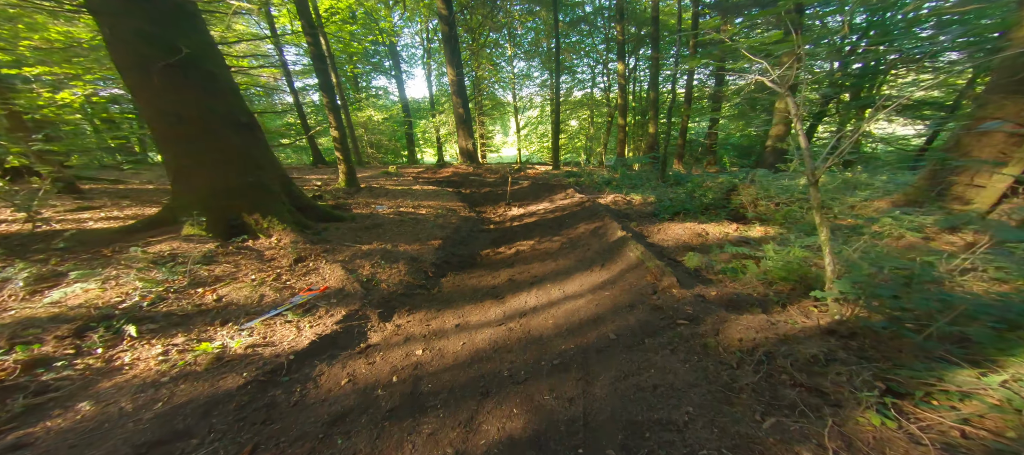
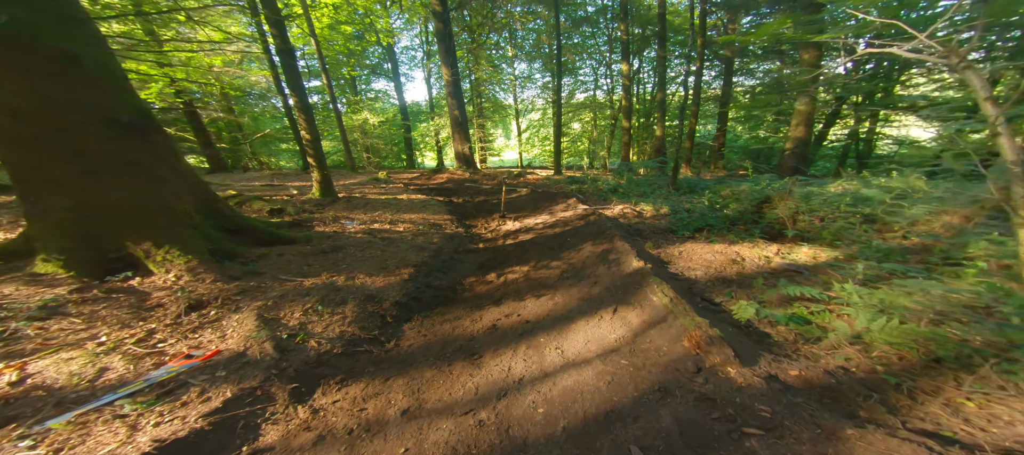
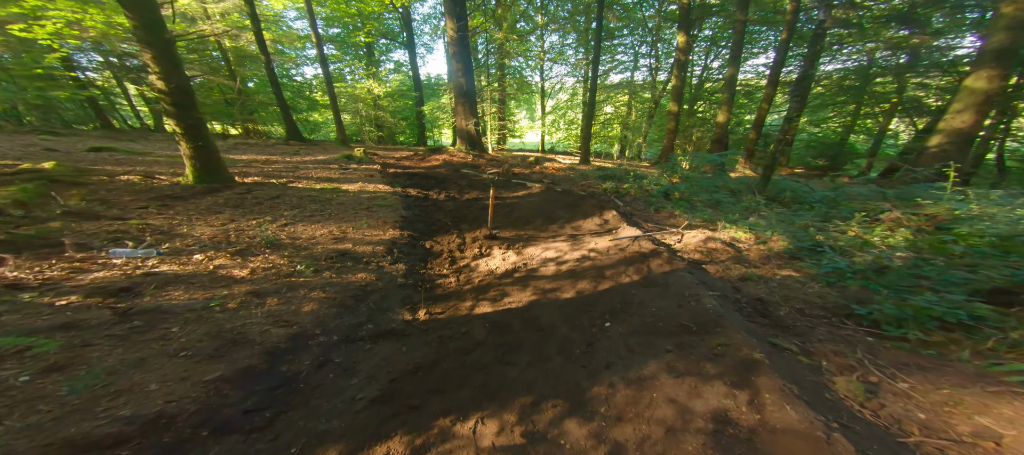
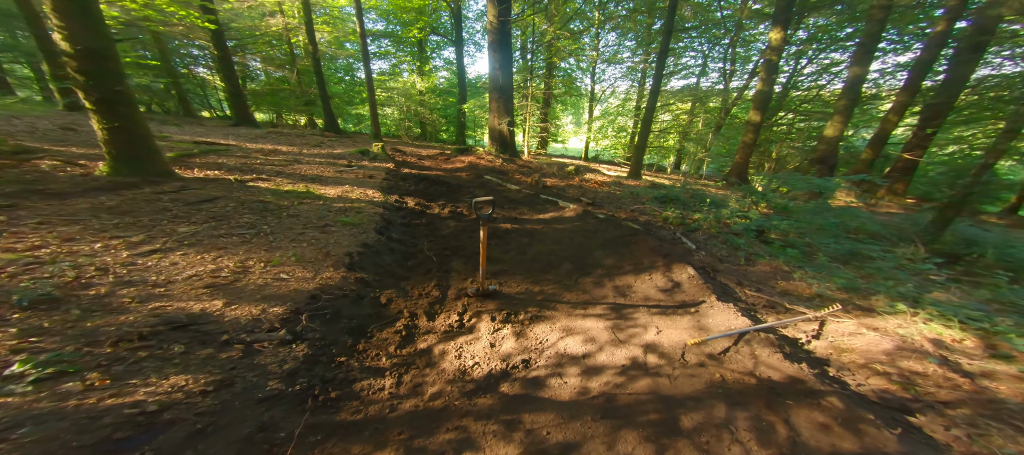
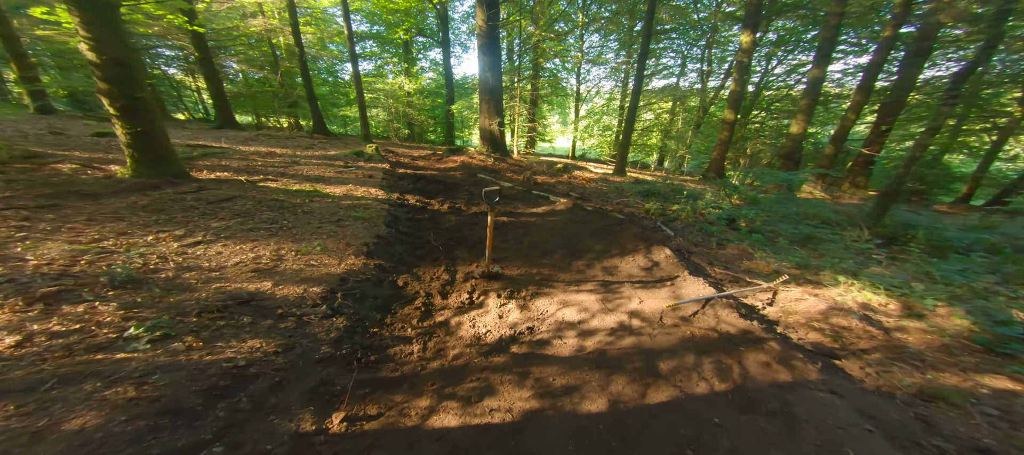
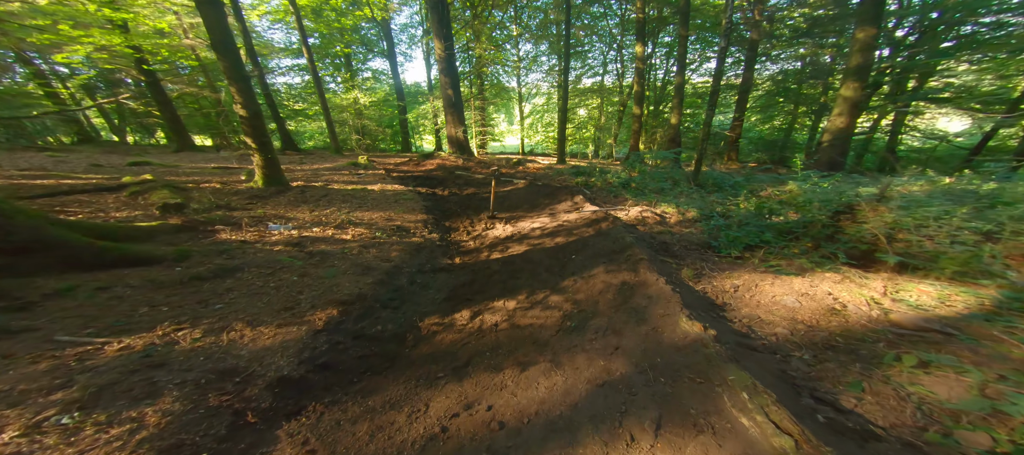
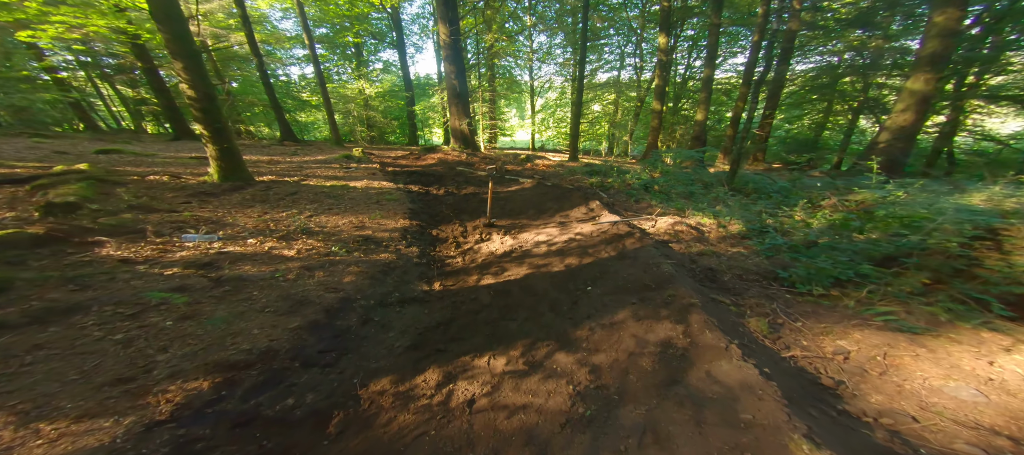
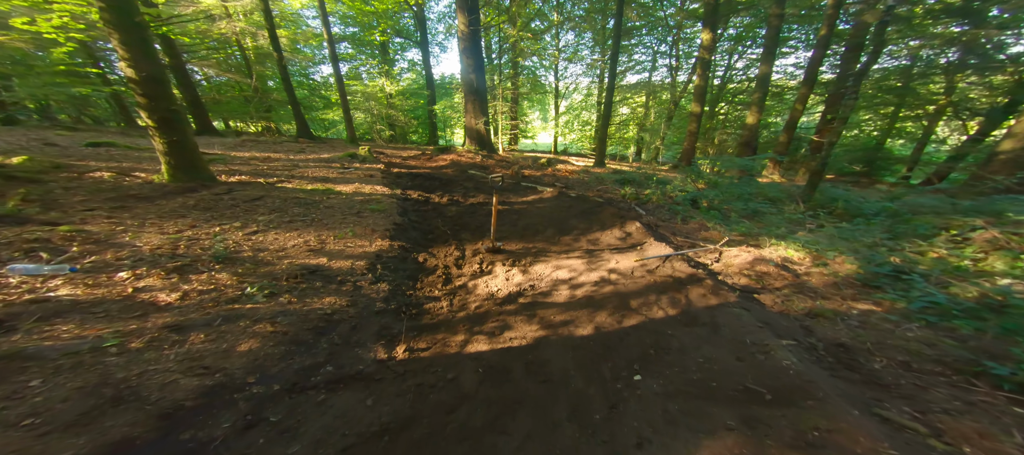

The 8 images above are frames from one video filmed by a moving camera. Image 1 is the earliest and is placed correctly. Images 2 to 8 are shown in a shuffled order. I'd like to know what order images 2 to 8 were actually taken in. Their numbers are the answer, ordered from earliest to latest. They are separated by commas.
2, 6, 7, 3, 8, 5, 4
